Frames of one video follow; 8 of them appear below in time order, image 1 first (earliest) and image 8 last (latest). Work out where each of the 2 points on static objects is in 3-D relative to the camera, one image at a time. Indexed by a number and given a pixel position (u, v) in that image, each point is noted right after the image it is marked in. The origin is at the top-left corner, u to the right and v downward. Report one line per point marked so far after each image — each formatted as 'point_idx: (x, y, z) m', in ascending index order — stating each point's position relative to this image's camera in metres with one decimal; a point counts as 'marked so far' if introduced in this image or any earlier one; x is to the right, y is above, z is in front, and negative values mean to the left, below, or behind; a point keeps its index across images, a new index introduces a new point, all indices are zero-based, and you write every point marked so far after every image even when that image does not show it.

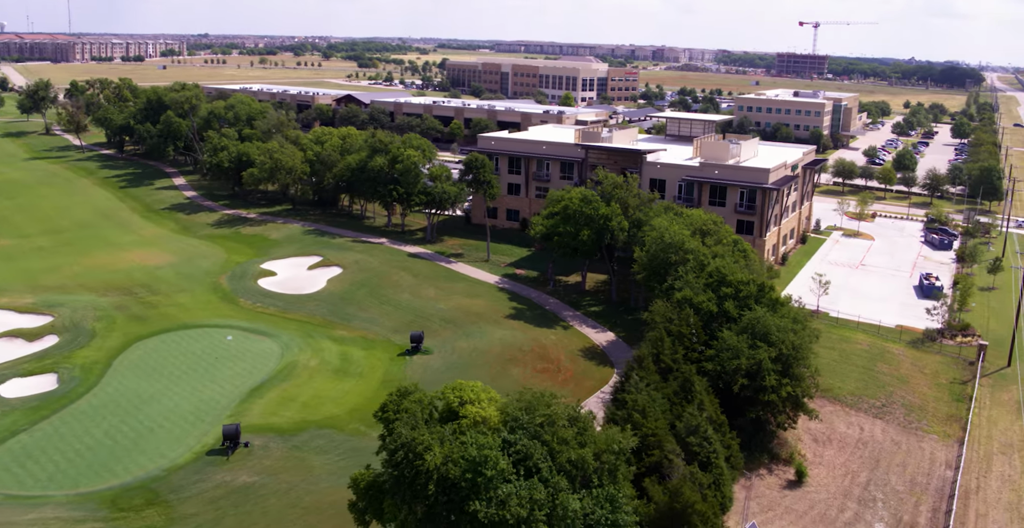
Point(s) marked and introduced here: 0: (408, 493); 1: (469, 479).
0: (-2.6, -6.0, +20.0) m
1: (-1.0, -5.5, +19.7) m
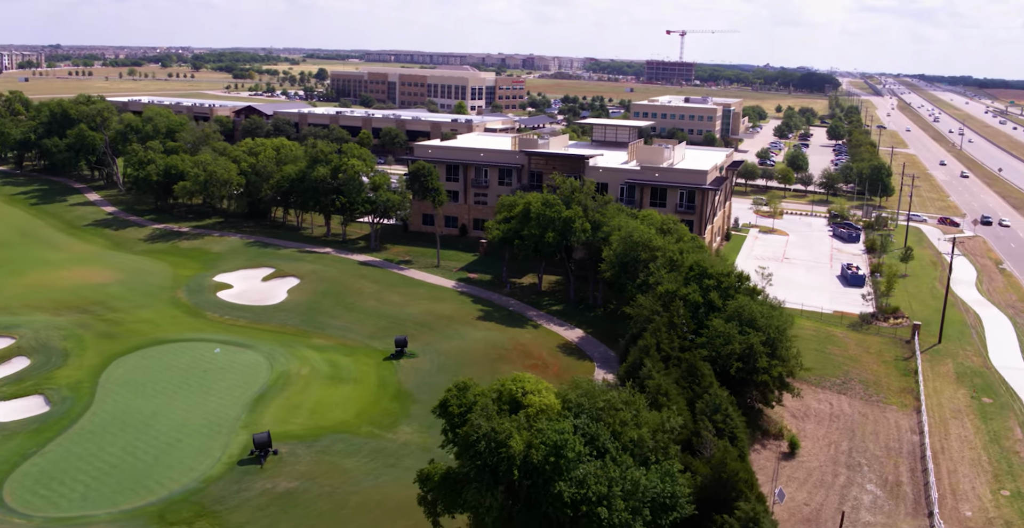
0: (-0.6, -5.9, +20.8) m
1: (+1.1, -5.3, +20.7) m
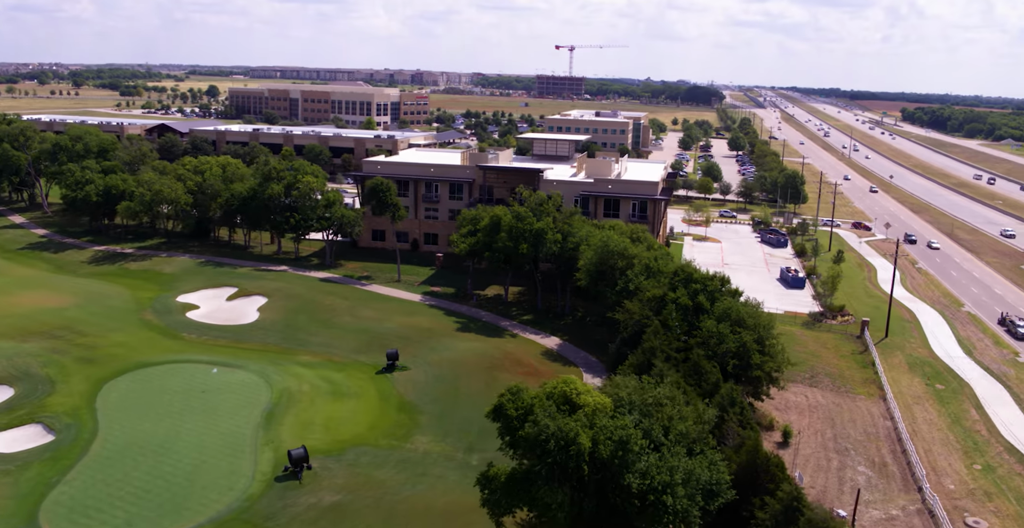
0: (+1.4, -6.0, +21.8) m
1: (+3.0, -5.4, +21.9) m
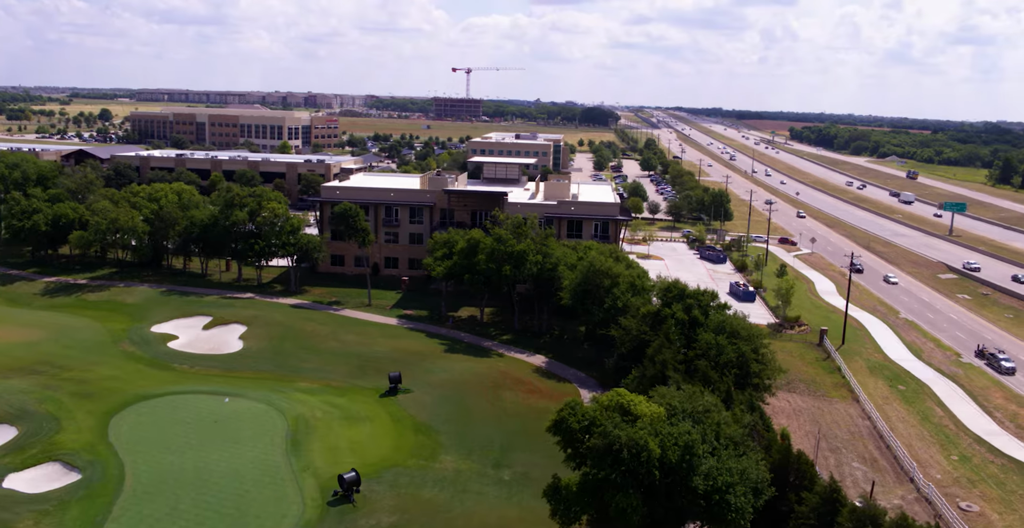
0: (+3.6, -6.5, +23.0) m
1: (+5.2, -5.9, +23.4) m
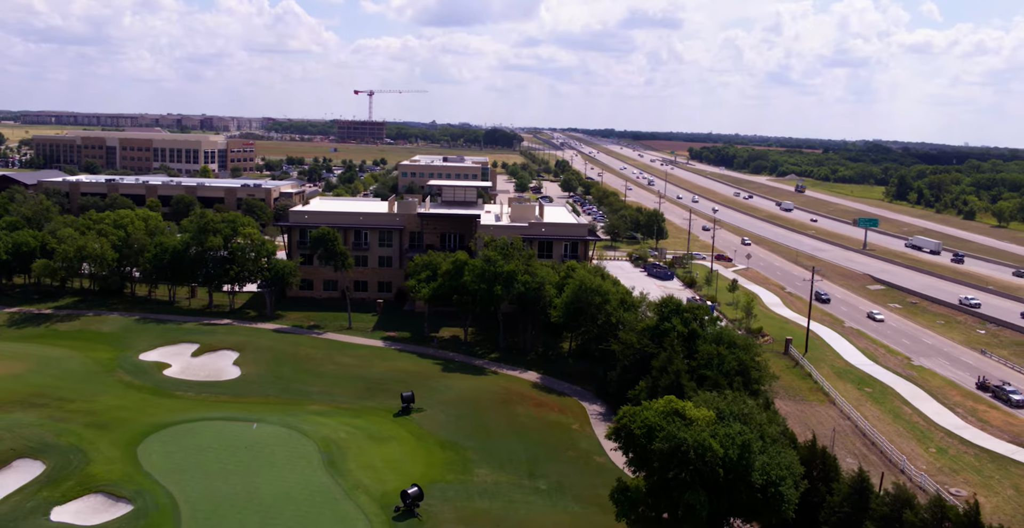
0: (+6.0, -7.0, +25.0) m
1: (+7.5, -6.3, +25.5) m
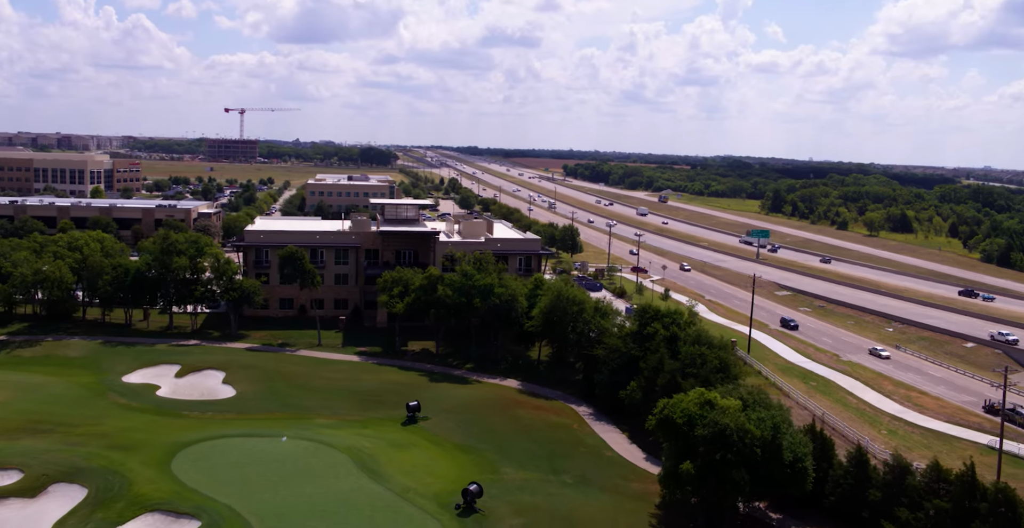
0: (+8.4, -7.3, +28.6) m
1: (+9.8, -6.6, +29.3) m
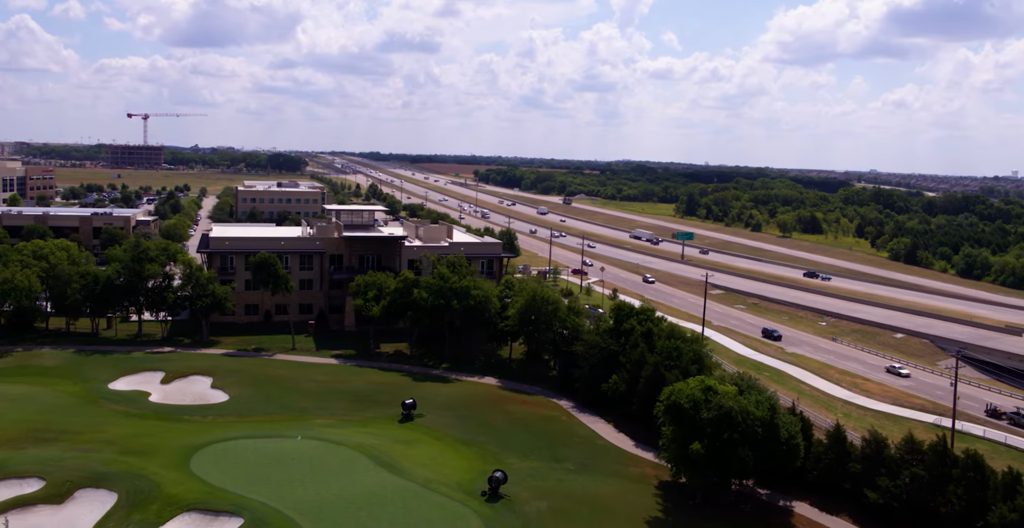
0: (+9.4, -7.2, +31.8) m
1: (+10.7, -6.5, +32.7) m
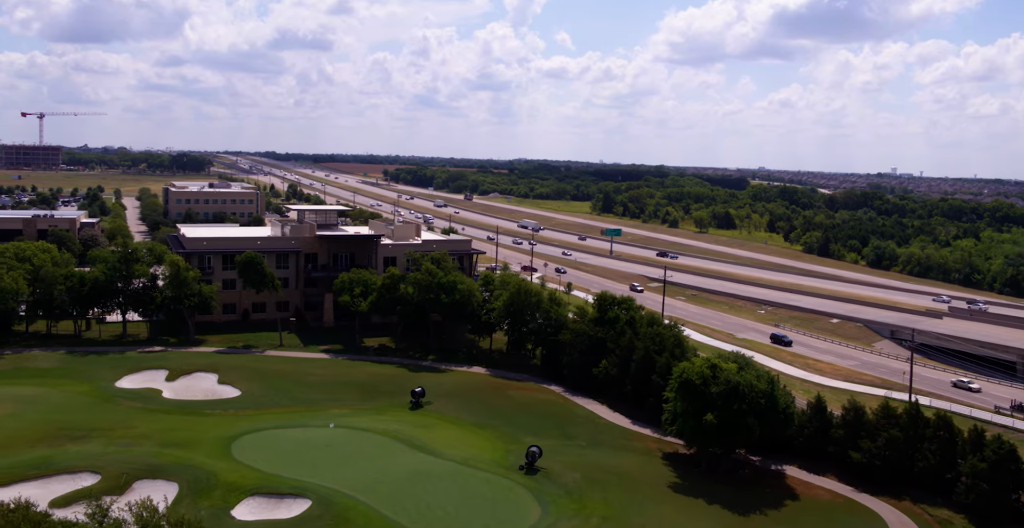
0: (+11.0, -6.8, +36.2) m
1: (+12.2, -6.1, +37.2) m
